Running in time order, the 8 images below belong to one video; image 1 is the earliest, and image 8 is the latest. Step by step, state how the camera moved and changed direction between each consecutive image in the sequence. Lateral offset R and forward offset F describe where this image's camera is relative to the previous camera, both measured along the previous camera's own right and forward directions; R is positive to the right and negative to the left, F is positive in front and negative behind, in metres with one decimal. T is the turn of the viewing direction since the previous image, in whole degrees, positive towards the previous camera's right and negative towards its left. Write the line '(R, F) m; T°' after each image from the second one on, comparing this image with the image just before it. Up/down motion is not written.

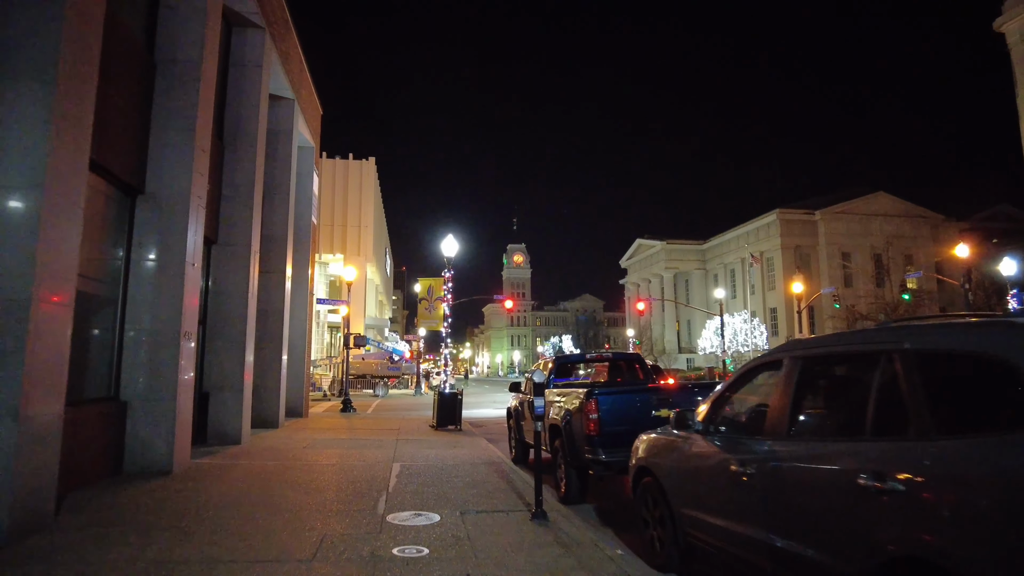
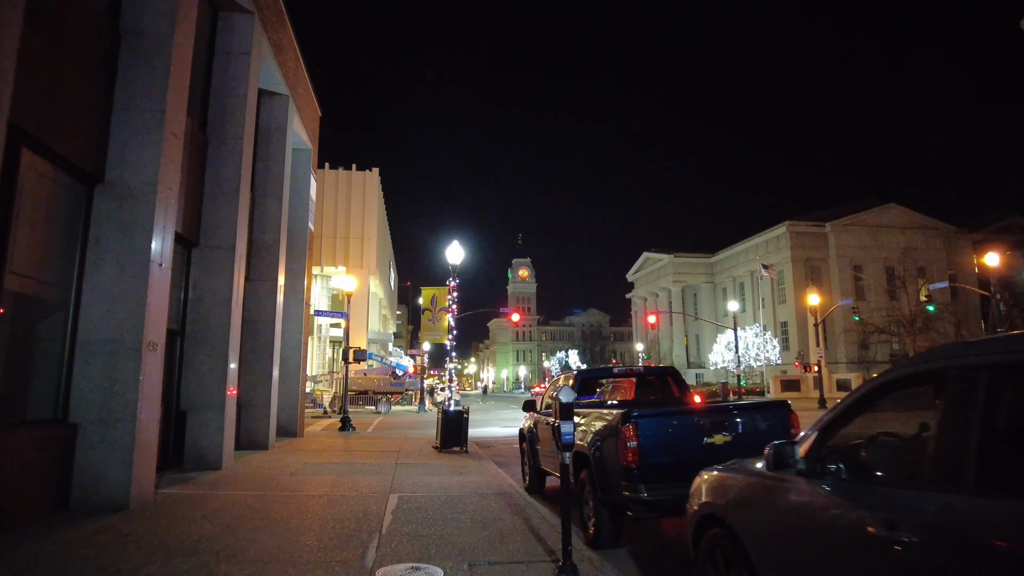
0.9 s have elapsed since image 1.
(-0.1, +1.3) m; 0°
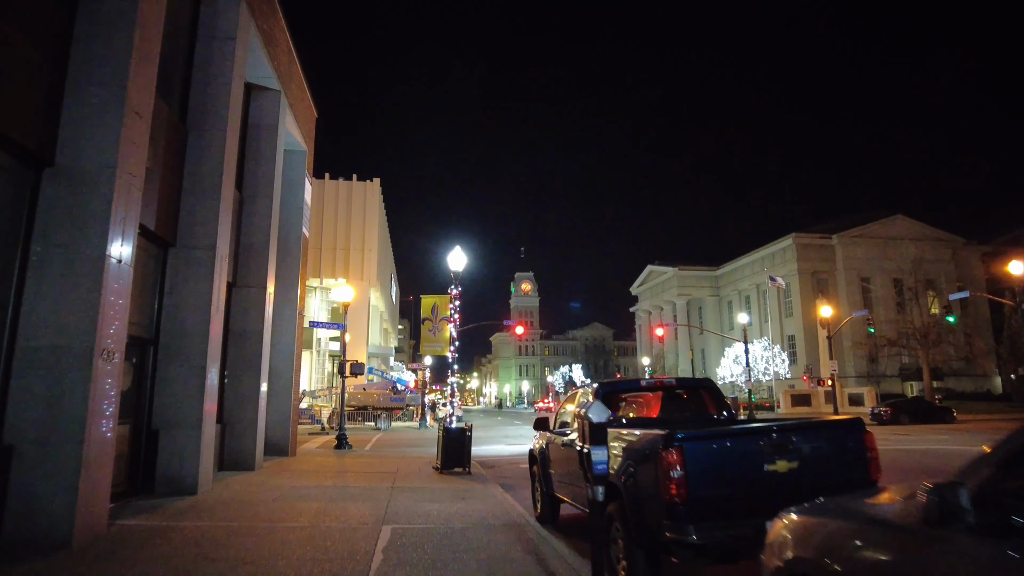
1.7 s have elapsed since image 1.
(-0.1, +1.1) m; 0°
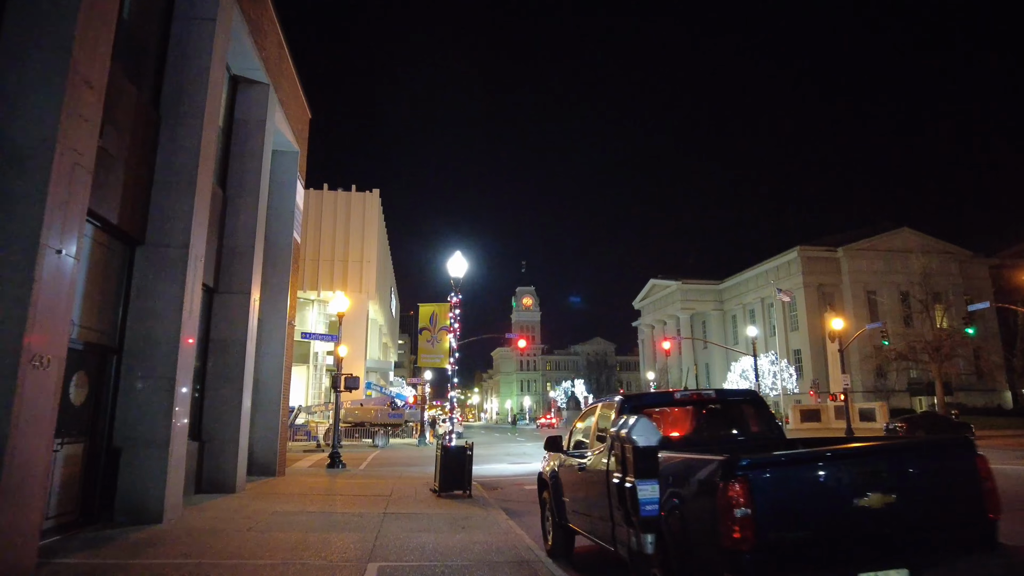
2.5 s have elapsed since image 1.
(-0.1, +1.1) m; 0°
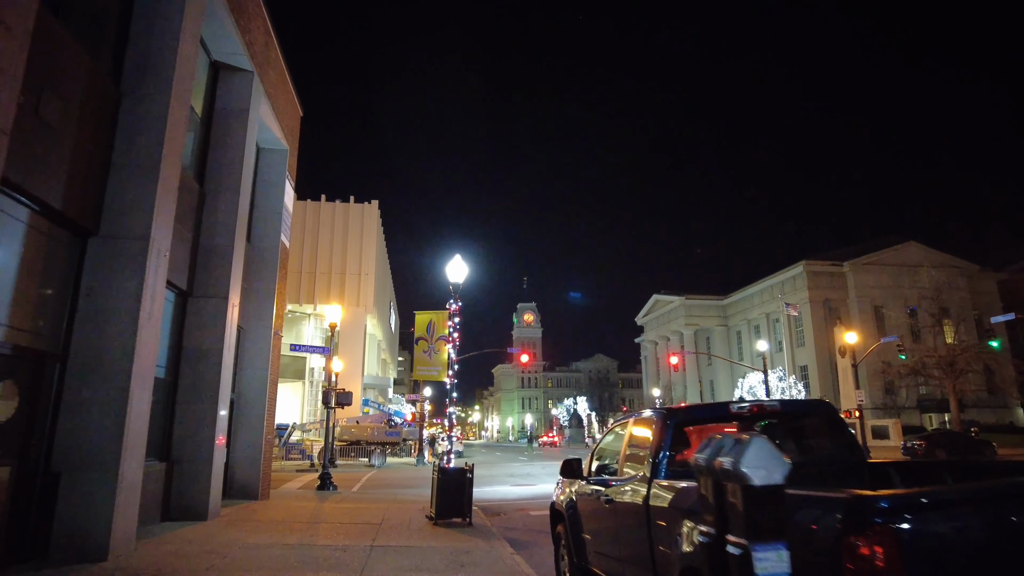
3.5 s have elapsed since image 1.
(-0.1, +1.2) m; 0°
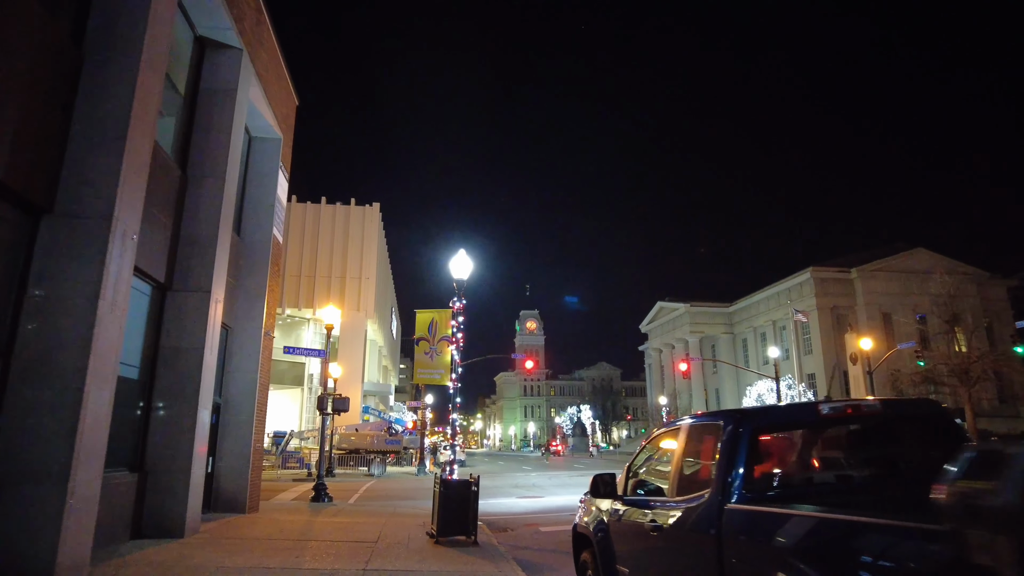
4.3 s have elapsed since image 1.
(-0.1, +1.1) m; 0°
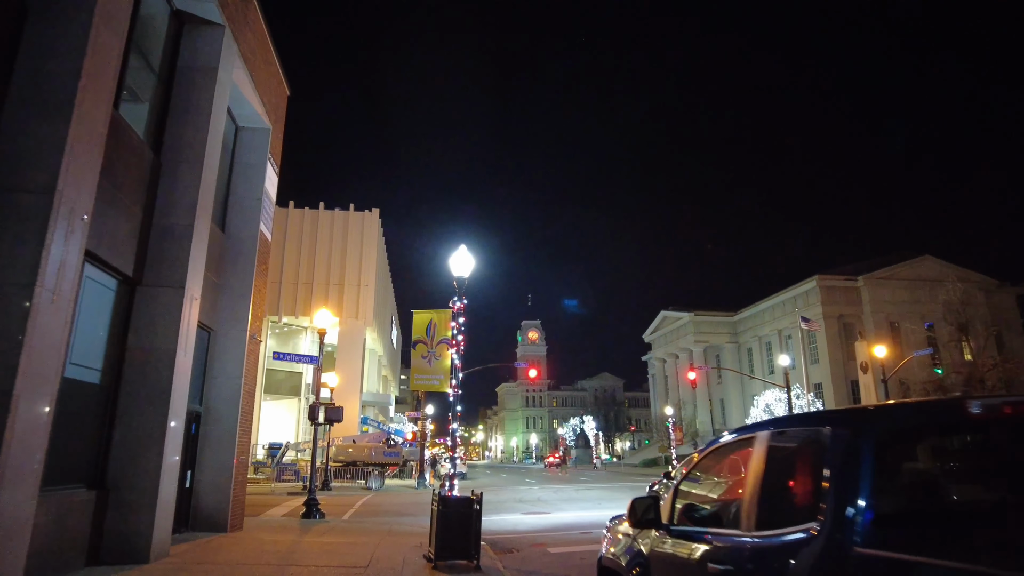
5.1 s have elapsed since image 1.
(-0.1, +1.1) m; 0°
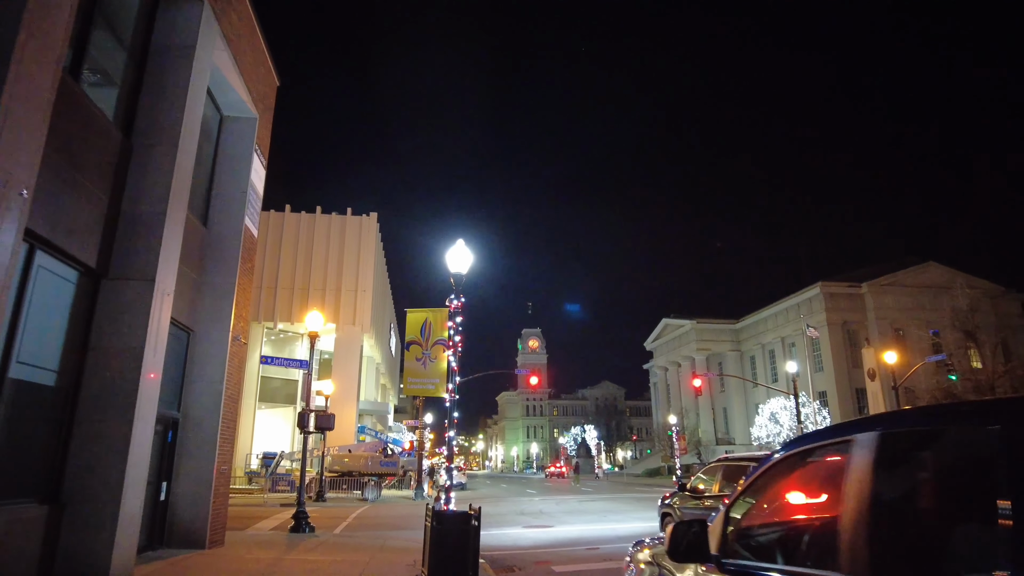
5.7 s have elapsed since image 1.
(0.0, +0.9) m; 0°
